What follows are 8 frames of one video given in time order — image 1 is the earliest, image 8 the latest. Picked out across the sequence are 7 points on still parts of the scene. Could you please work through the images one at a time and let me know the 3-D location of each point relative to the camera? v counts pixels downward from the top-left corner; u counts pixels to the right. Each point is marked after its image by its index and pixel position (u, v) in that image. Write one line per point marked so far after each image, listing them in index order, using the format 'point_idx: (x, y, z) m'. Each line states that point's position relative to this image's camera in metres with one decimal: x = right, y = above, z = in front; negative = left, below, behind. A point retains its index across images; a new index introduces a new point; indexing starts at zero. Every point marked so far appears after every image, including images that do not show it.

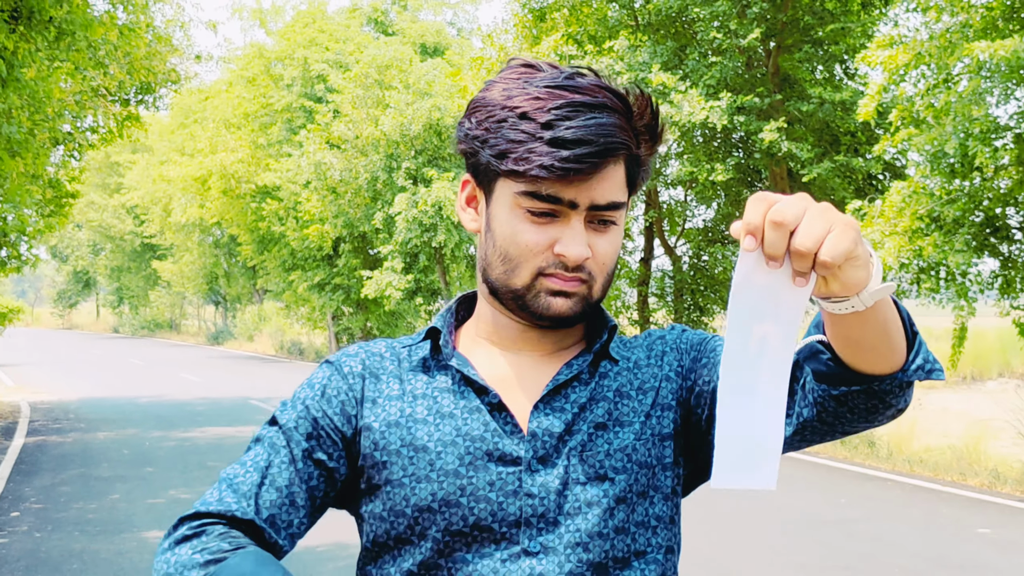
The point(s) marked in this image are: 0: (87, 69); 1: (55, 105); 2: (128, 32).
0: (-2.6, +1.4, +9.9) m
1: (-2.7, +1.1, +9.4) m
2: (-2.5, +1.7, +10.2) m
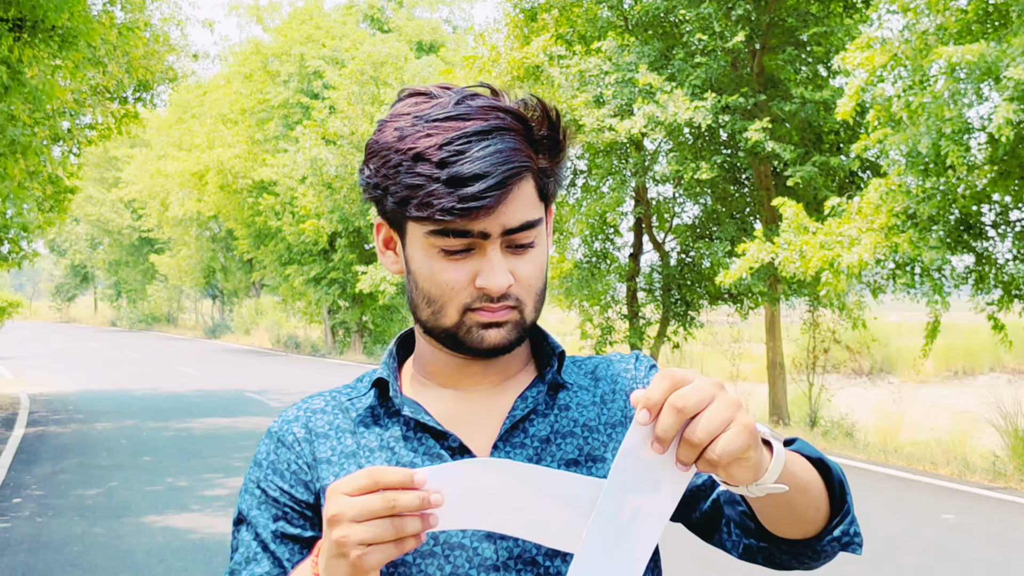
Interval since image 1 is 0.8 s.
0: (-2.7, +1.4, +10.2) m
1: (-2.8, +1.1, +9.7) m
2: (-2.6, +1.7, +10.5) m
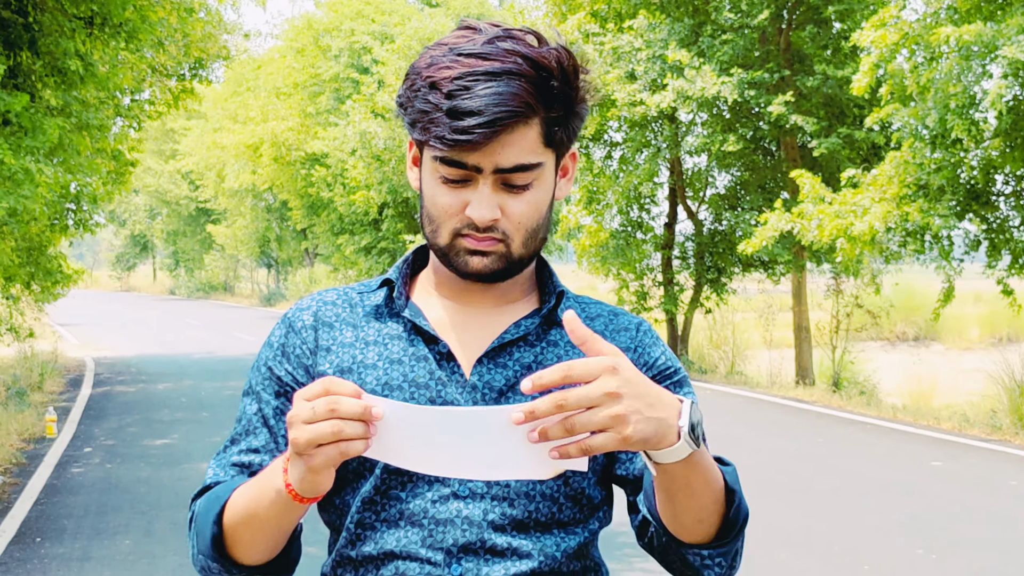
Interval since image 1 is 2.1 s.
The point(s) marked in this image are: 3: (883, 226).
0: (-2.5, +1.6, +10.9) m
1: (-2.6, +1.4, +10.5) m
2: (-2.3, +2.0, +11.3) m
3: (+2.5, +0.4, +10.8) m
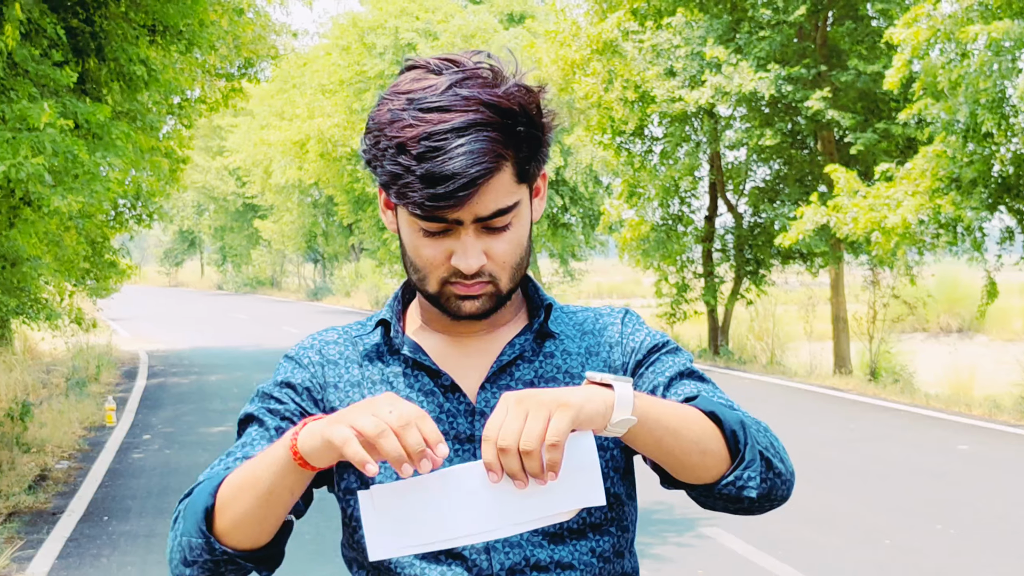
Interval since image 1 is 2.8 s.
0: (-2.2, +1.7, +11.3) m
1: (-2.3, +1.4, +10.8) m
2: (-2.0, +2.0, +11.6) m
3: (+2.8, +0.5, +11.1) m
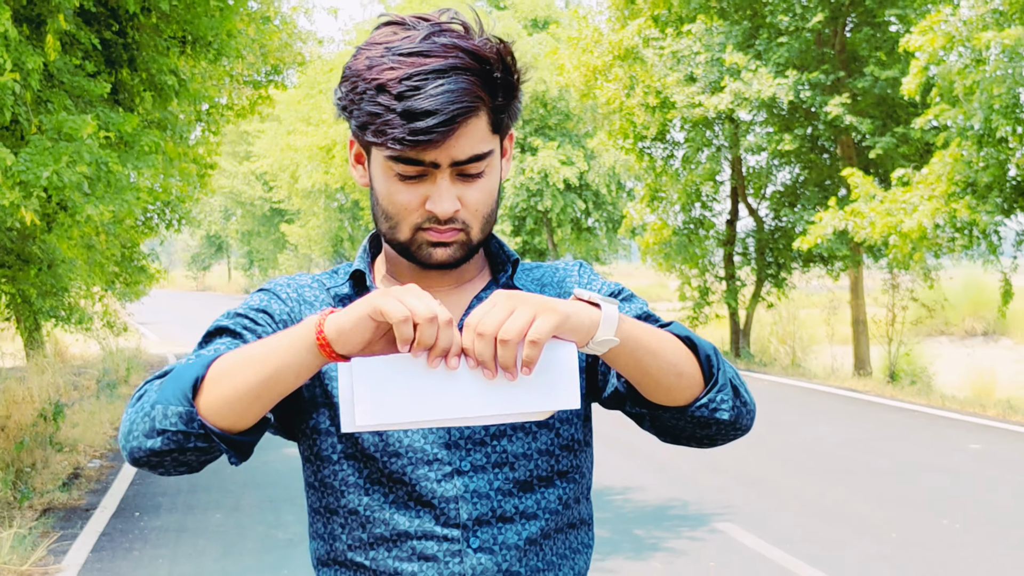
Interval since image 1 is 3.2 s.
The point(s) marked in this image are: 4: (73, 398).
0: (-2.0, +1.7, +11.5) m
1: (-2.1, +1.4, +11.1) m
2: (-1.9, +2.0, +11.9) m
3: (+3.0, +0.5, +11.2) m
4: (-3.2, -0.8, +11.5) m
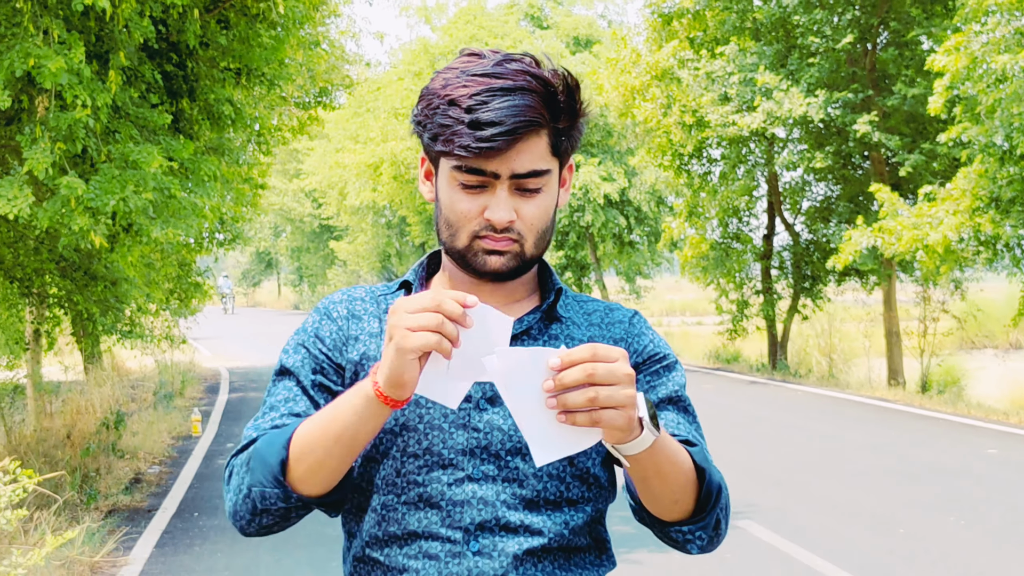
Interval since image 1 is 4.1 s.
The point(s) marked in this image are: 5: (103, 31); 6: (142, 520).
0: (-1.7, +1.6, +12.0) m
1: (-1.8, +1.3, +11.6) m
2: (-1.6, +1.9, +12.4) m
3: (+3.3, +0.4, +11.6) m
4: (-2.9, -0.9, +12.1) m
5: (-1.7, +1.1, +6.7) m
6: (-1.7, -1.1, +7.4) m
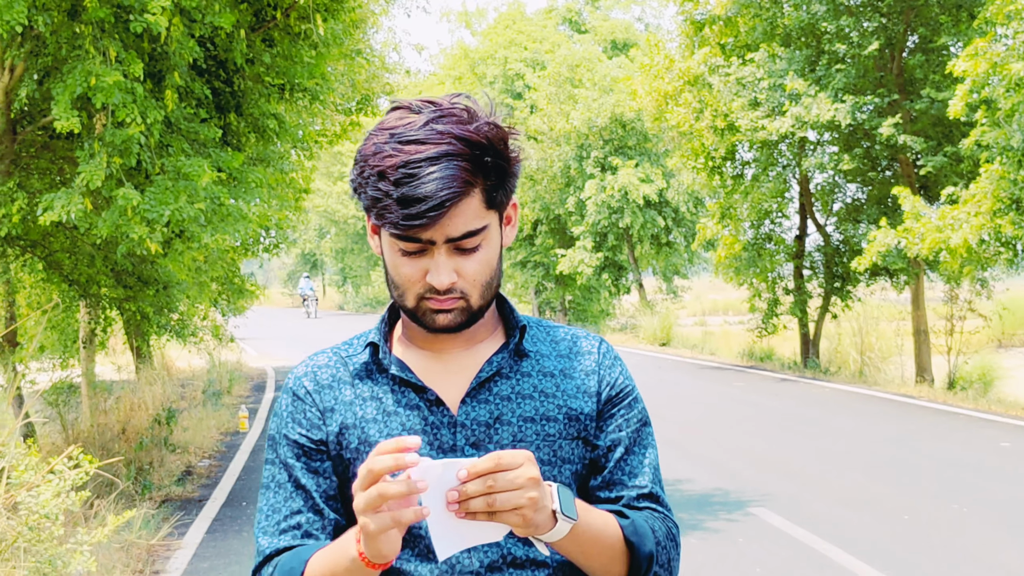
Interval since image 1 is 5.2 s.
0: (-1.5, +1.5, +12.5) m
1: (-1.6, +1.3, +12.1) m
2: (-1.3, +1.8, +12.9) m
3: (+3.5, +0.4, +11.9) m
4: (-2.6, -0.9, +12.6) m
5: (-1.6, +1.1, +7.1) m
6: (-1.6, -1.1, +7.8) m
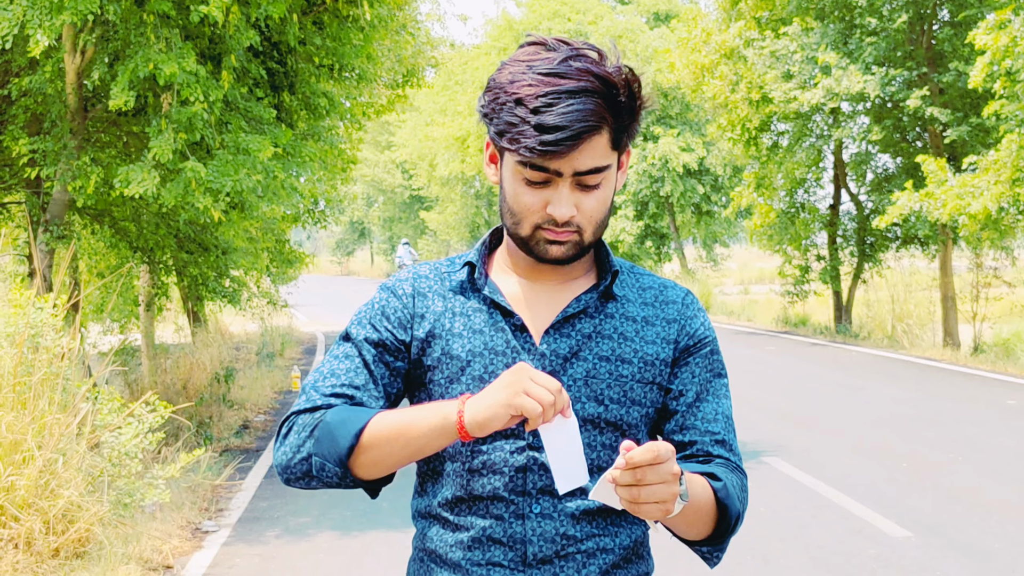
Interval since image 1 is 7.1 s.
0: (-1.1, +1.8, +13.1) m
1: (-1.3, +1.5, +12.7) m
2: (-1.0, +2.1, +13.5) m
3: (+3.8, +0.6, +12.4) m
4: (-2.3, -0.7, +13.3) m
5: (-1.5, +1.2, +7.8) m
6: (-1.4, -0.9, +8.5) m
